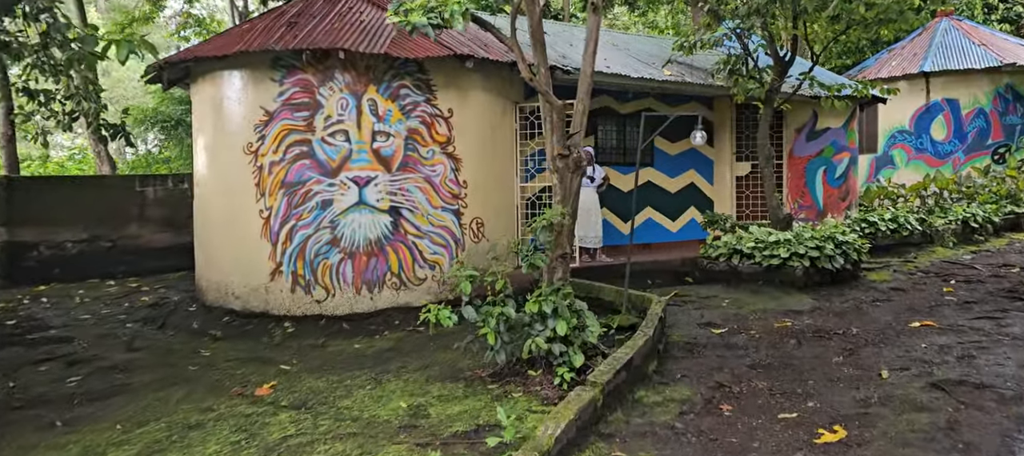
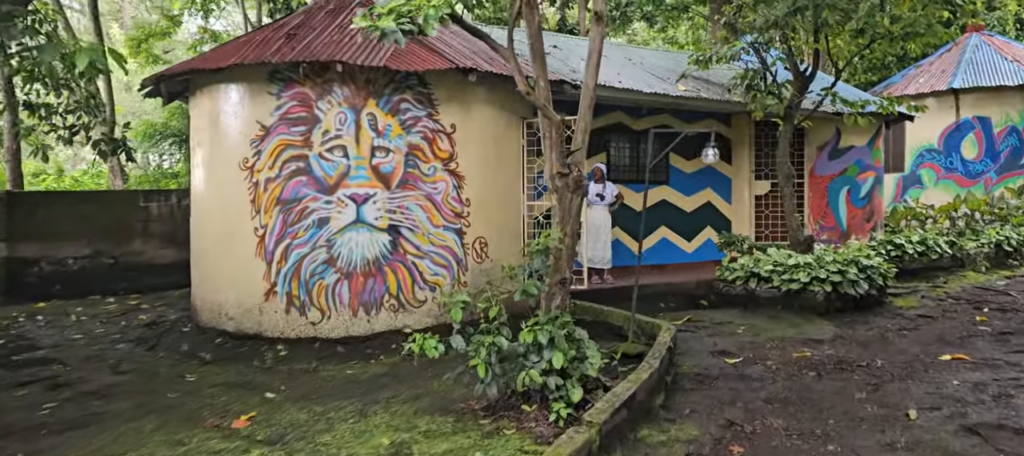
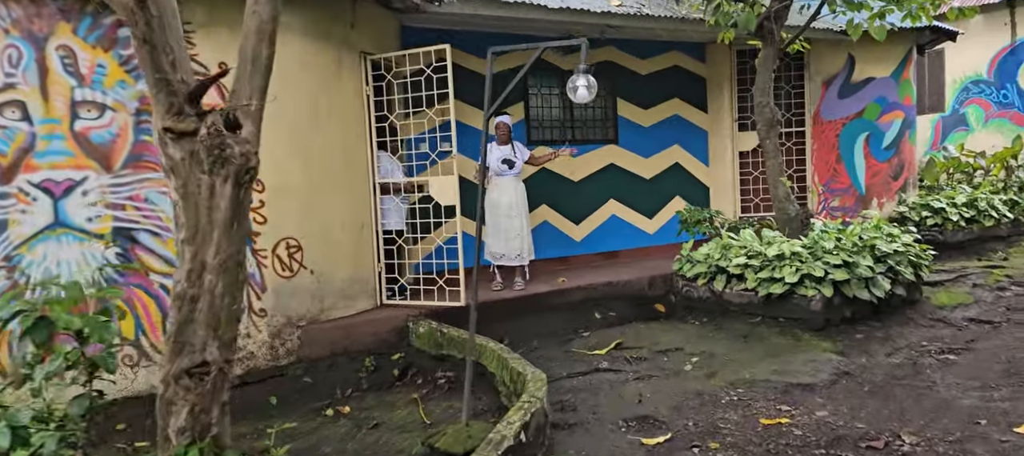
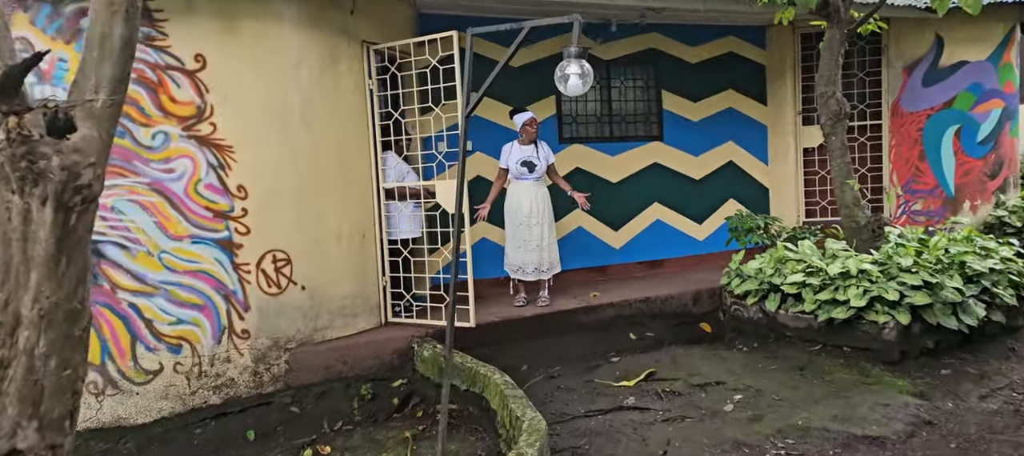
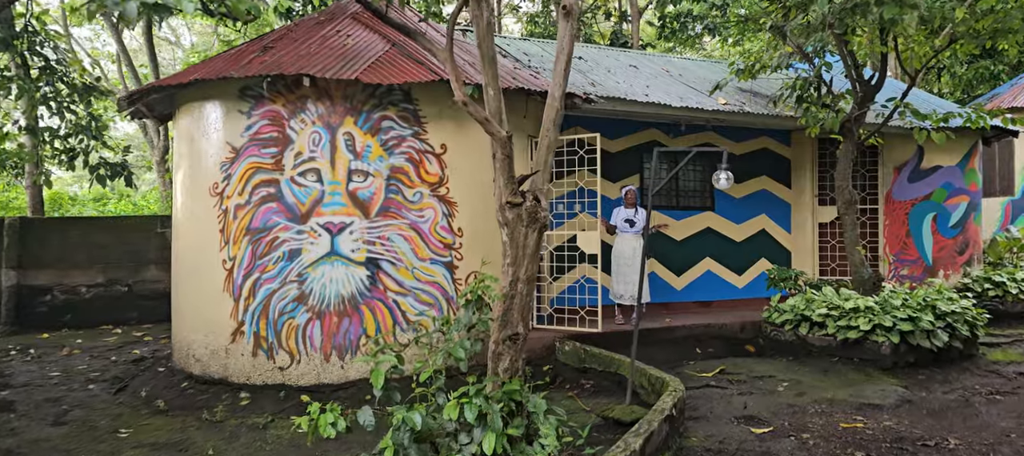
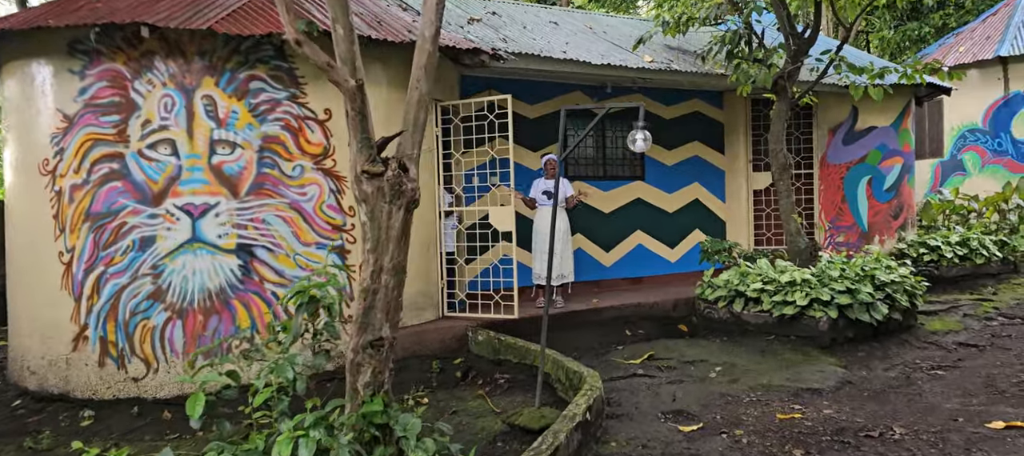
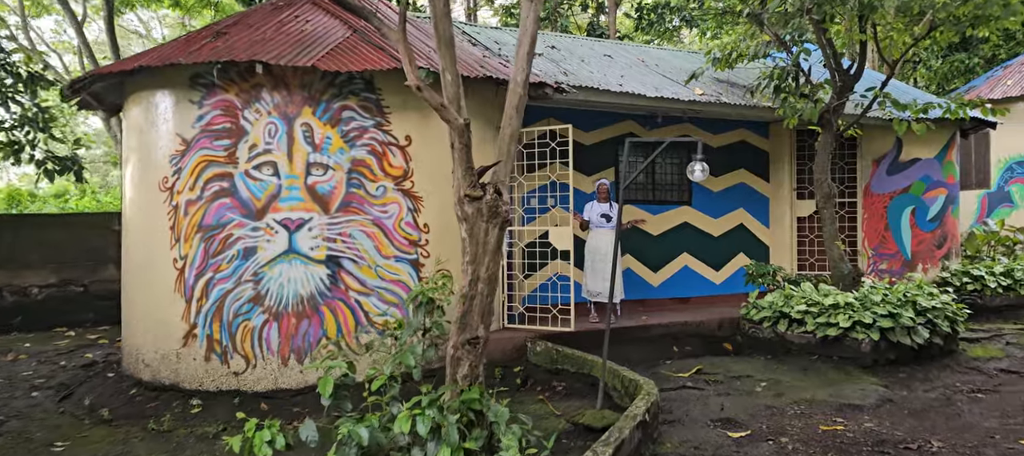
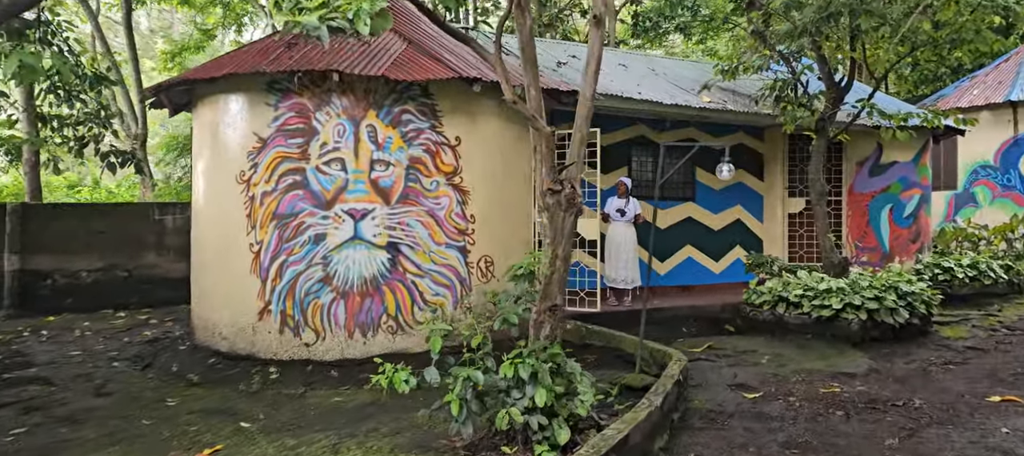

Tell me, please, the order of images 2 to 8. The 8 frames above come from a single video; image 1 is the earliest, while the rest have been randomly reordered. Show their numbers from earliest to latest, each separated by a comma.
2, 8, 5, 7, 6, 3, 4
